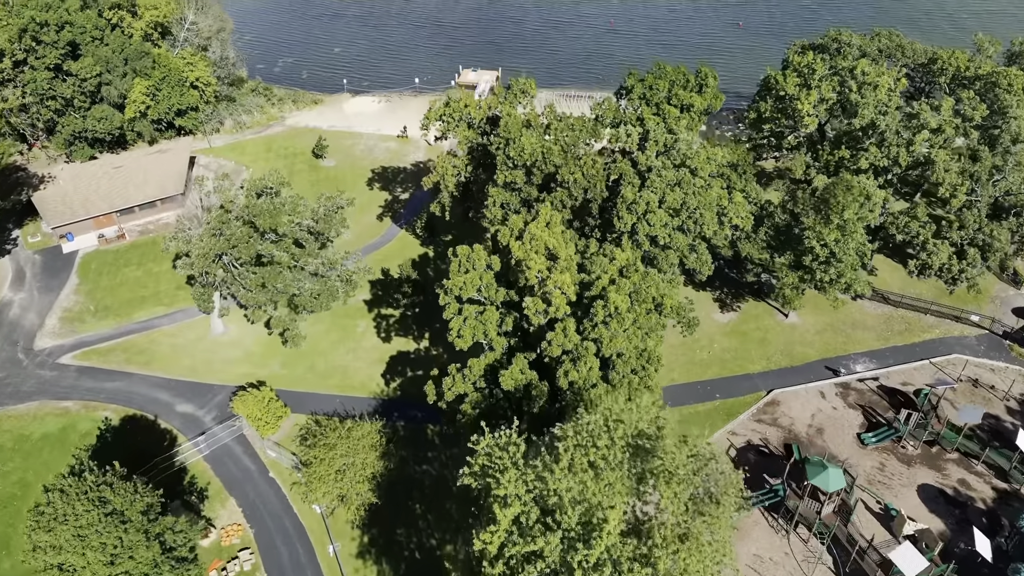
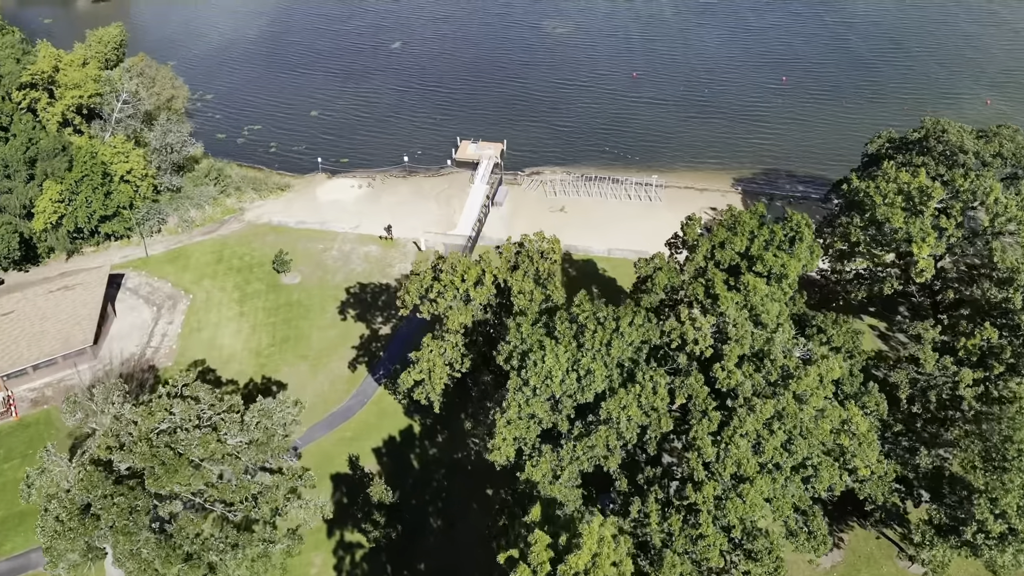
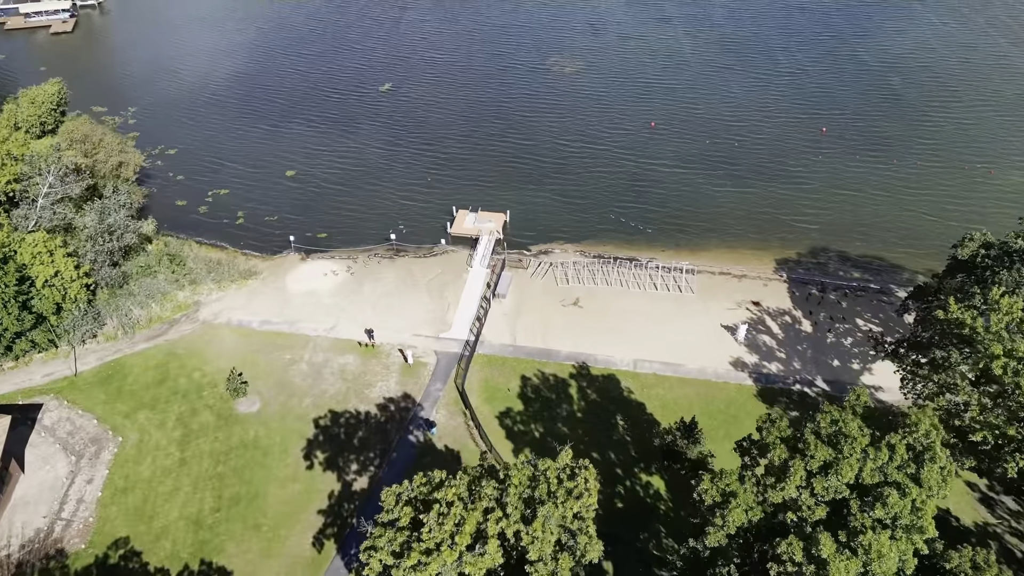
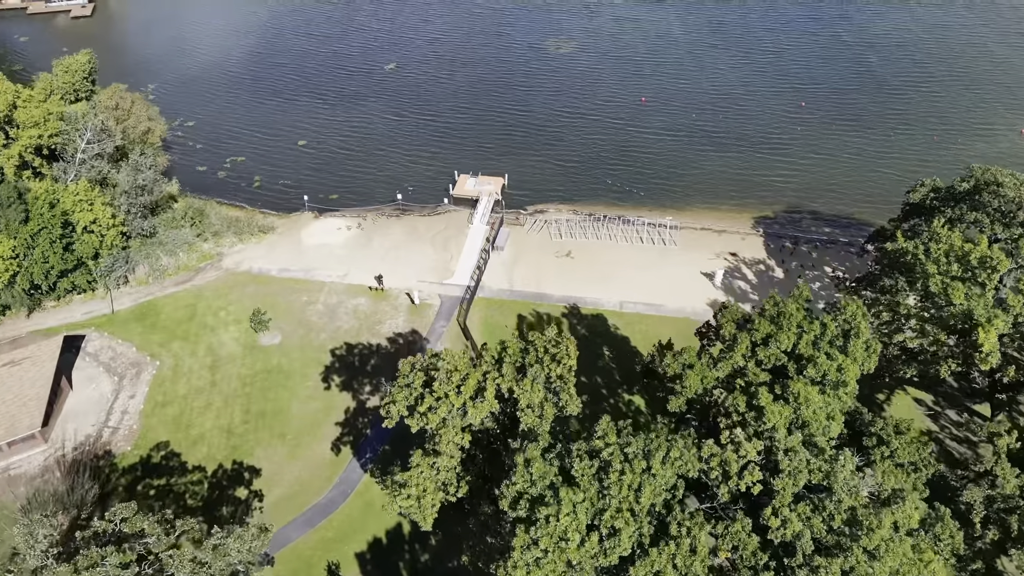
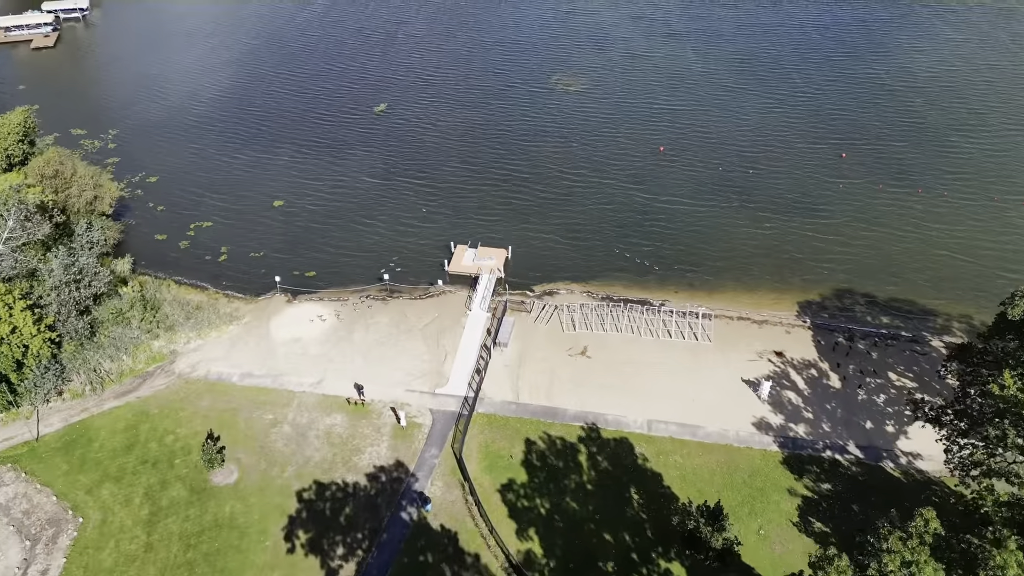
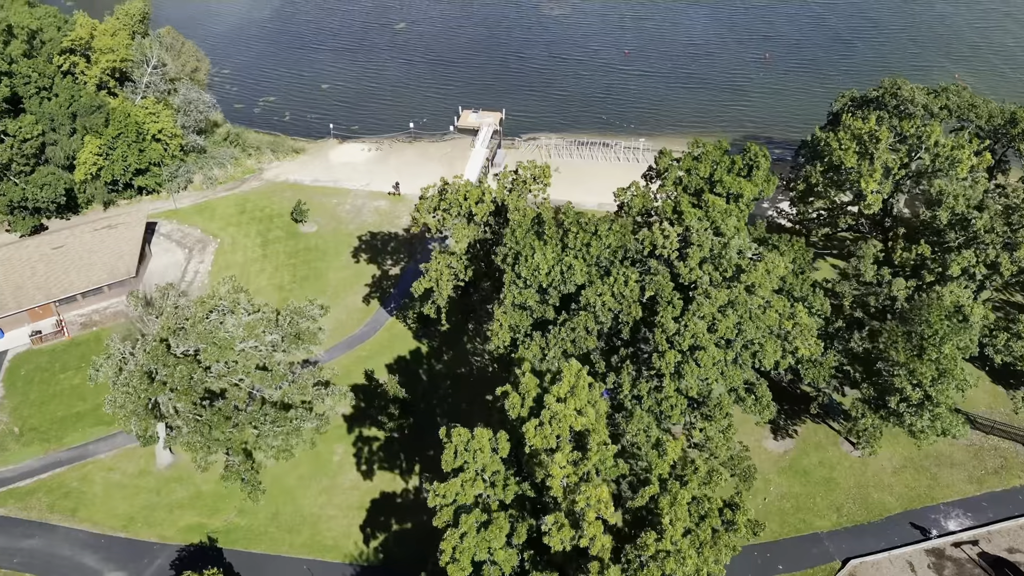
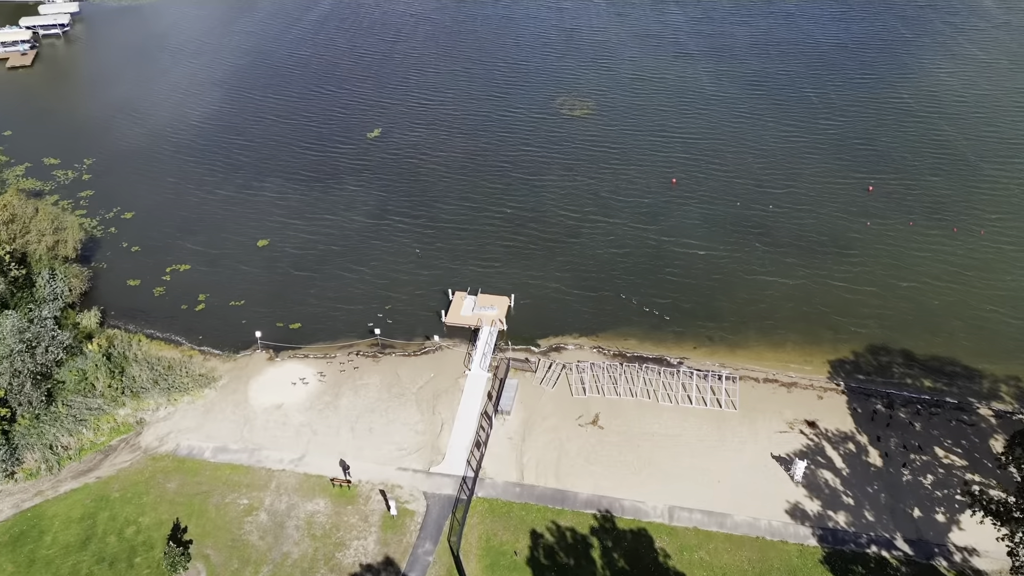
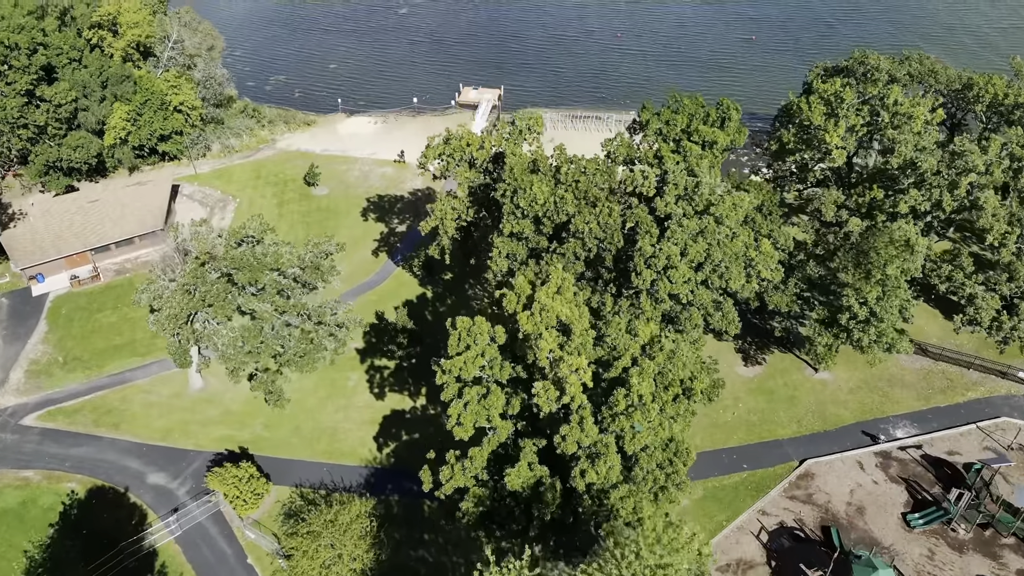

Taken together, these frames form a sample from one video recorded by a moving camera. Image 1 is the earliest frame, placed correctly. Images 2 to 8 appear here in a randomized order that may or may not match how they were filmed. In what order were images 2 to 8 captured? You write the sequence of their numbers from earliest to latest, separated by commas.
8, 6, 2, 4, 3, 5, 7
